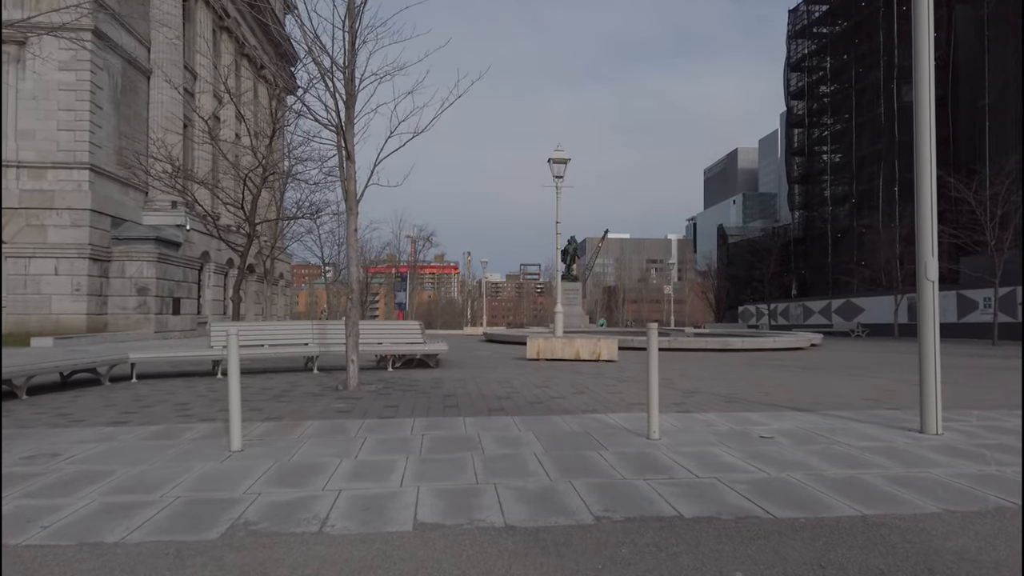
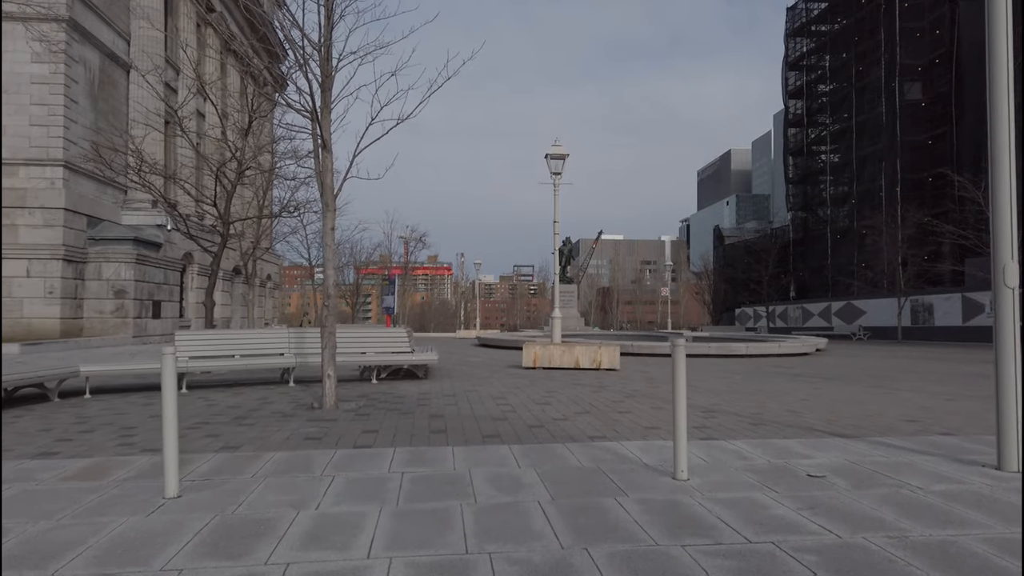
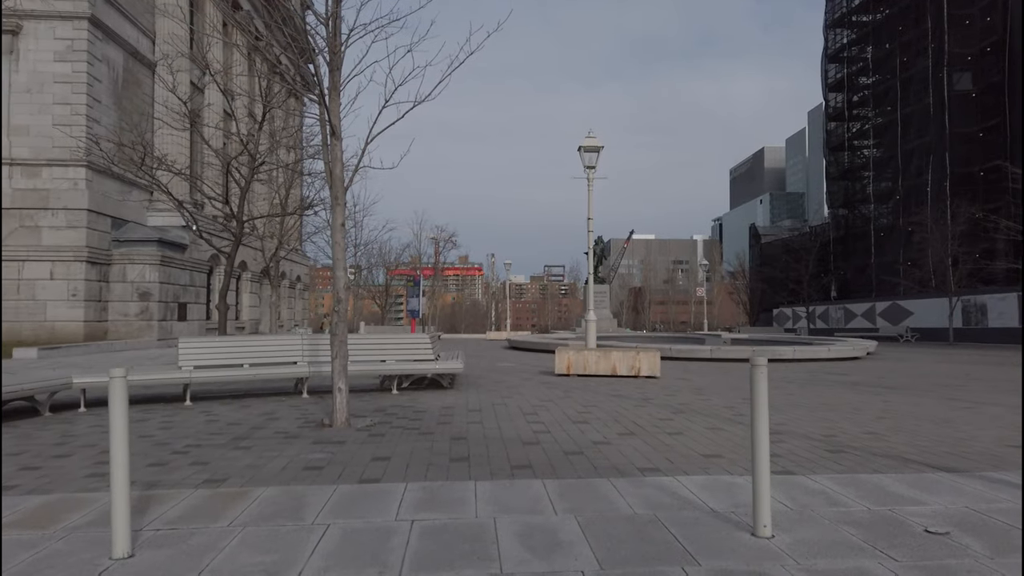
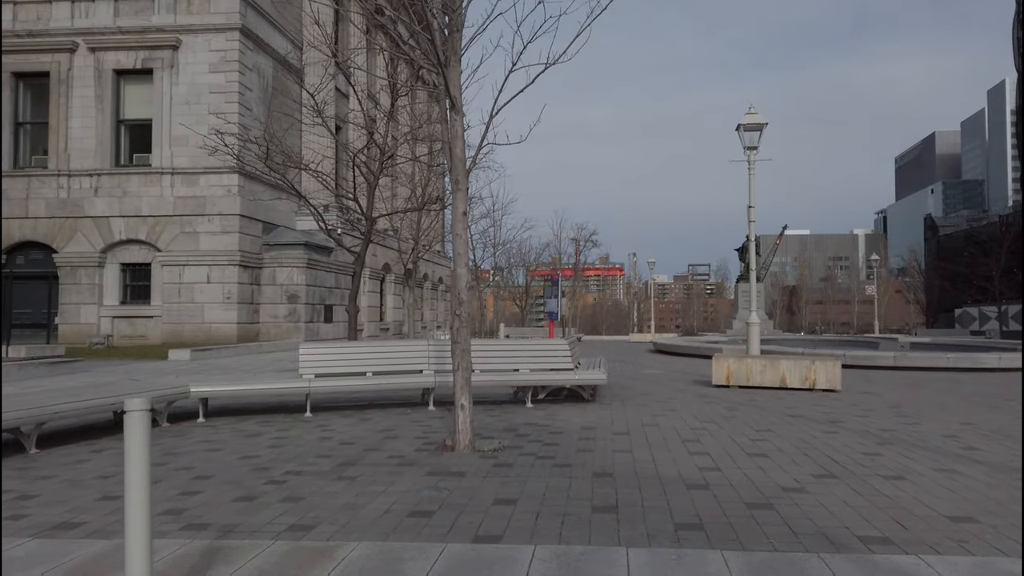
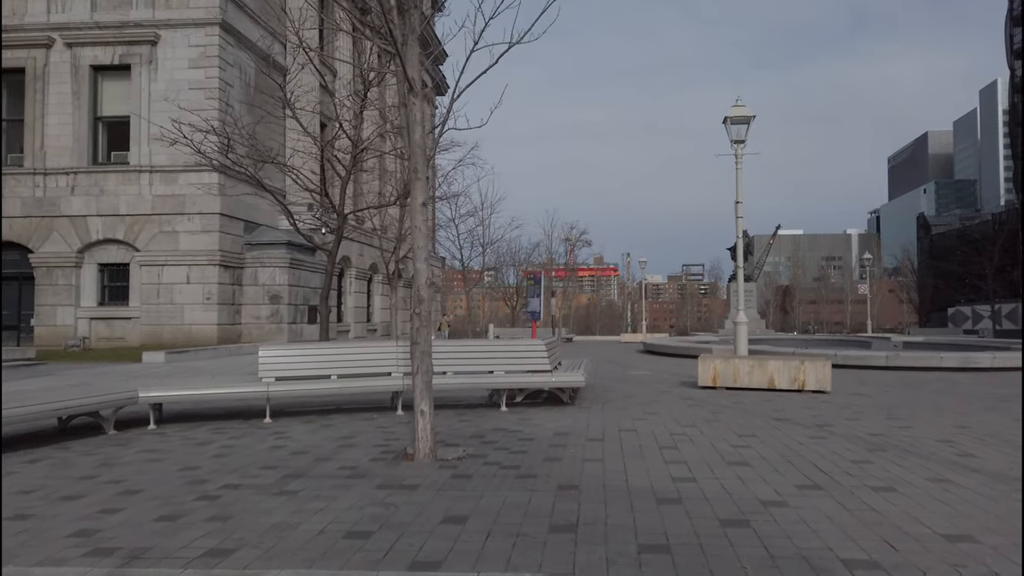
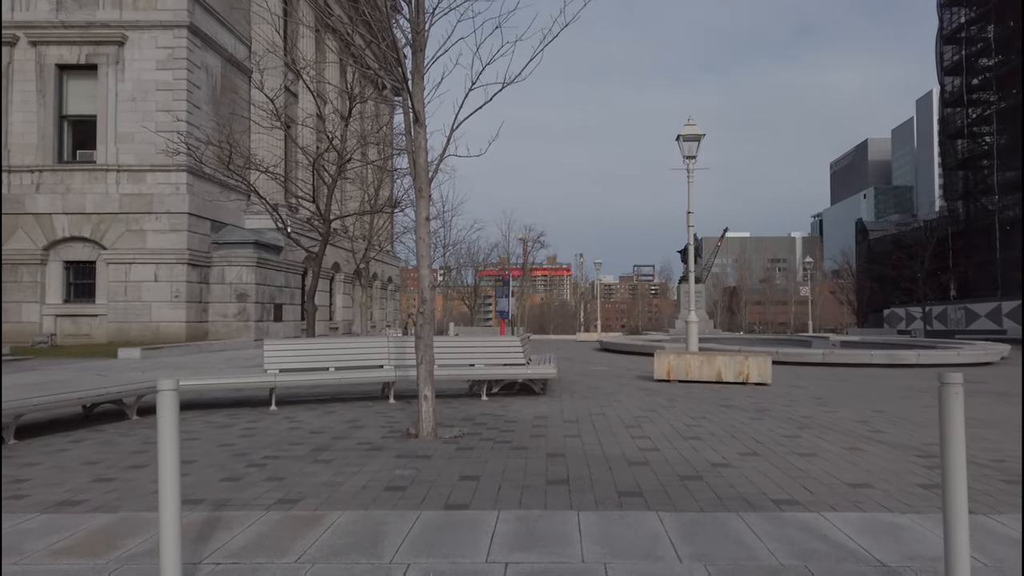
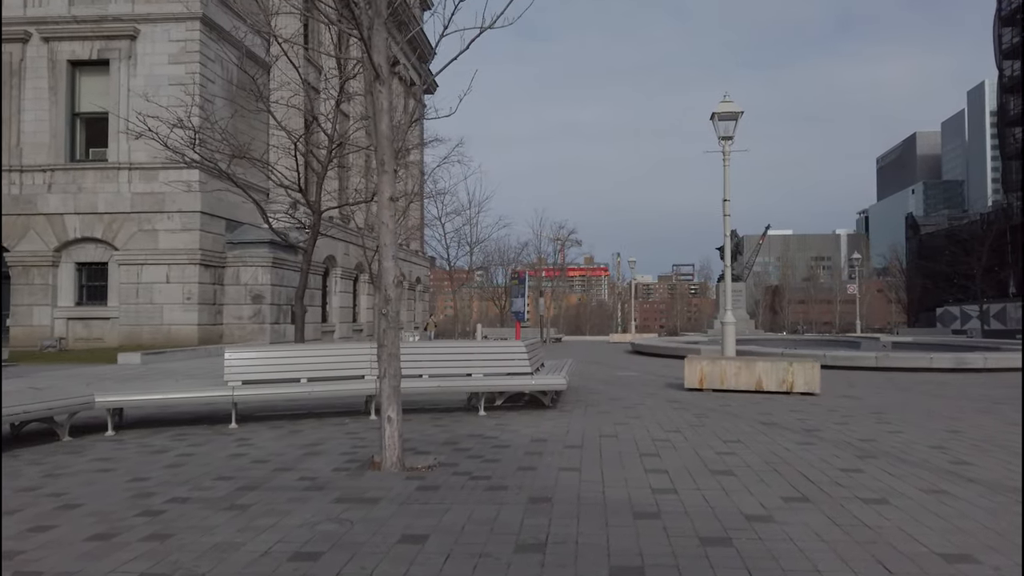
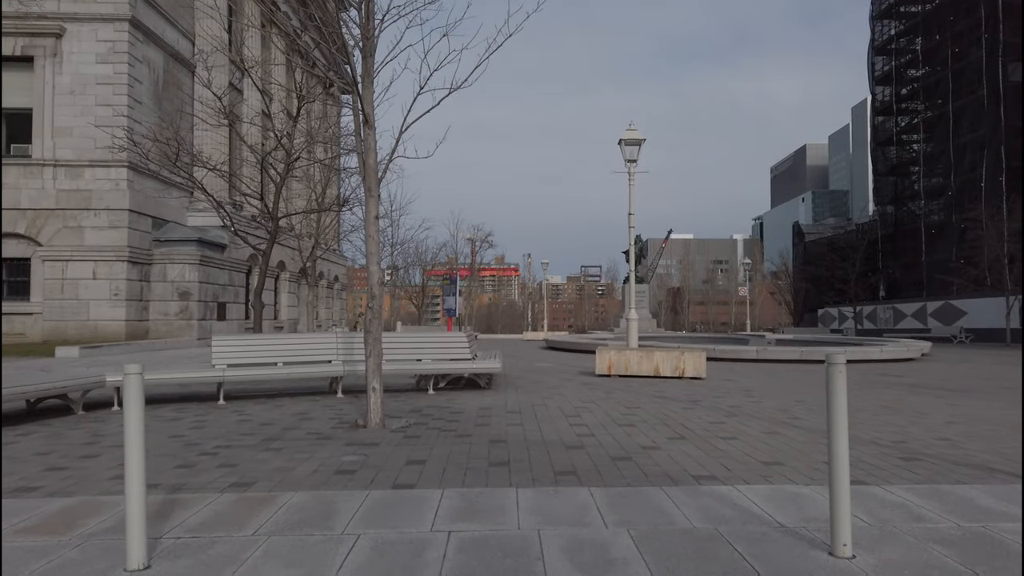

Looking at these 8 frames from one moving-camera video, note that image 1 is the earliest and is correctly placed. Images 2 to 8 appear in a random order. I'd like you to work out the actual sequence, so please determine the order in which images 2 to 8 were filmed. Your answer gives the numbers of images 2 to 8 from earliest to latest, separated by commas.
2, 3, 8, 6, 4, 5, 7
